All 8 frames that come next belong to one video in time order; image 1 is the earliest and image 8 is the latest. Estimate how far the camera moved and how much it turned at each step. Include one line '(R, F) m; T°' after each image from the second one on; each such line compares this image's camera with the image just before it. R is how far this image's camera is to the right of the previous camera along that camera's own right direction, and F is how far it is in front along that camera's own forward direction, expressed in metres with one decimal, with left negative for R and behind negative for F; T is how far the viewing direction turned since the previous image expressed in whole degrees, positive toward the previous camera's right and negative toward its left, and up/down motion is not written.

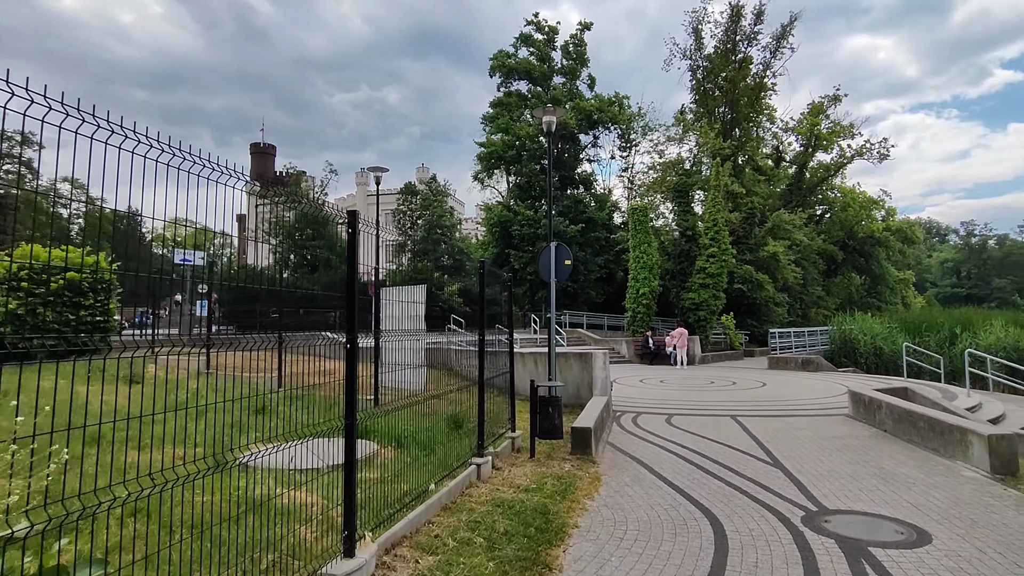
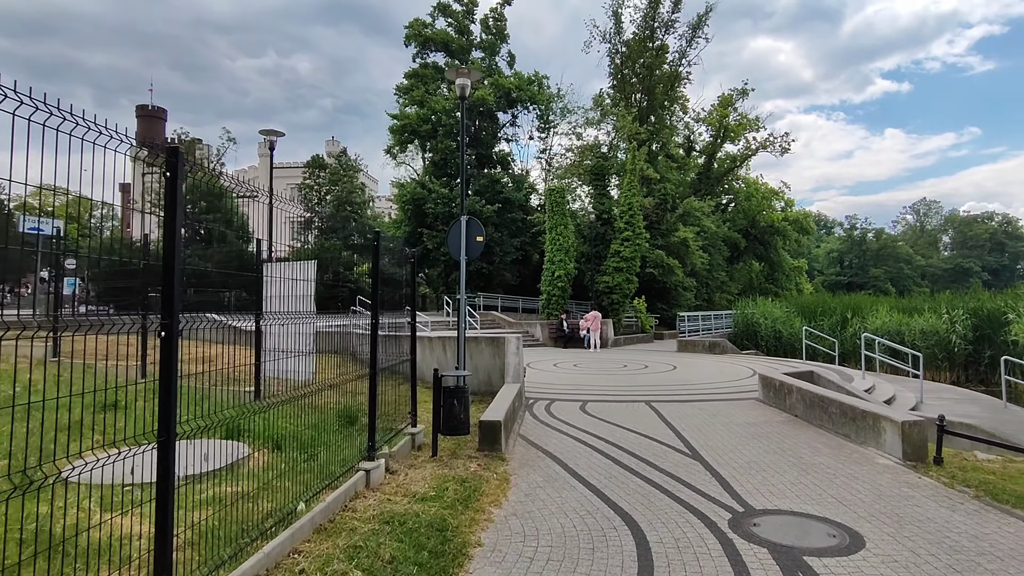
(+0.2, +0.9) m; +8°
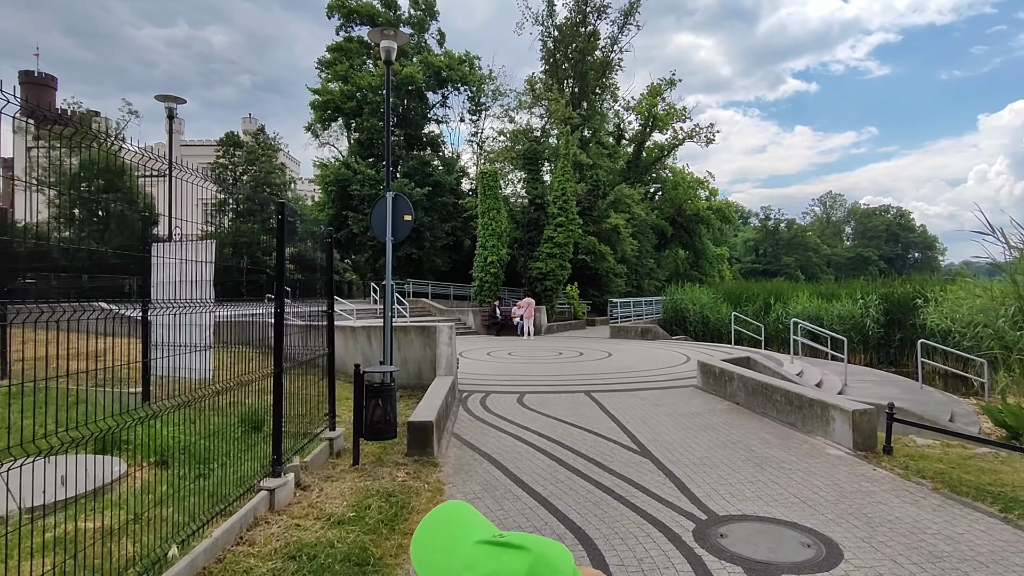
(0.0, +0.7) m; +7°
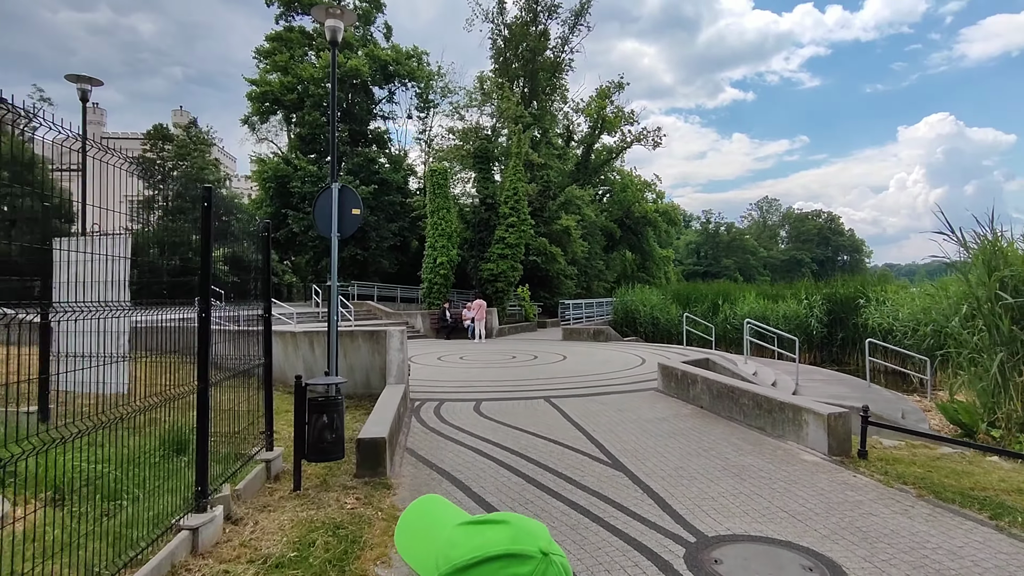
(-0.1, +0.5) m; +5°
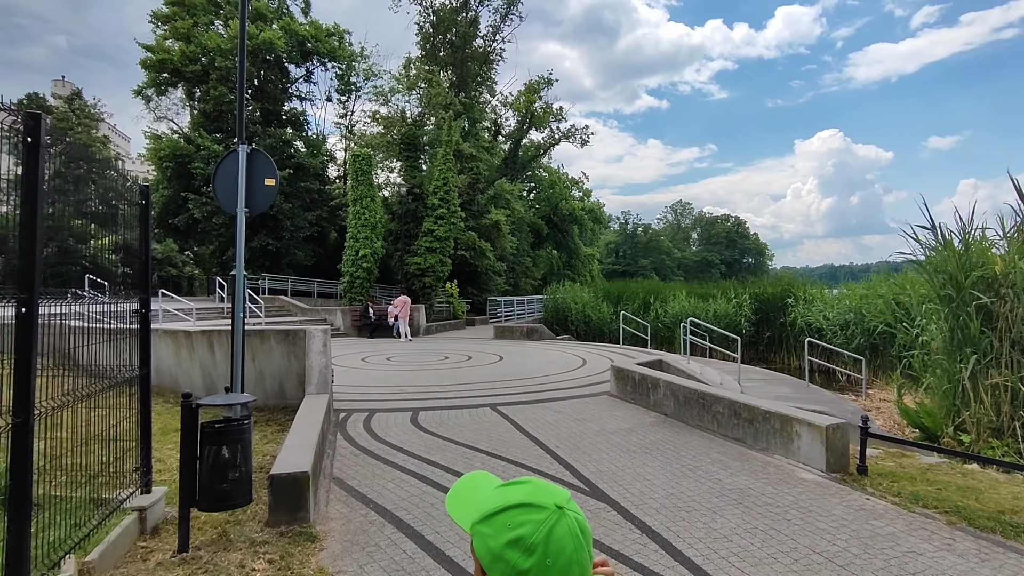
(-0.3, +1.1) m; +8°
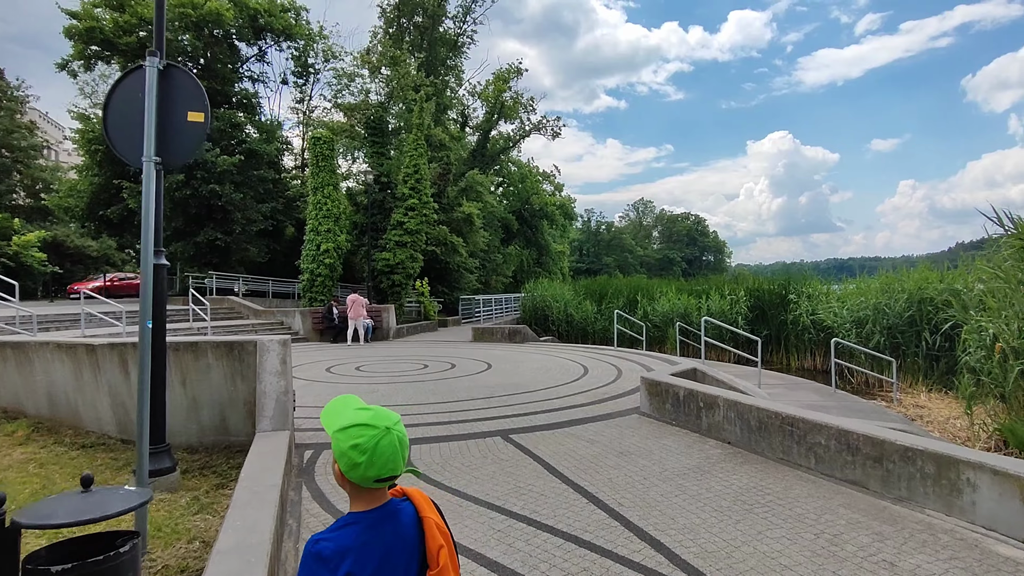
(-0.6, +1.8) m; +4°
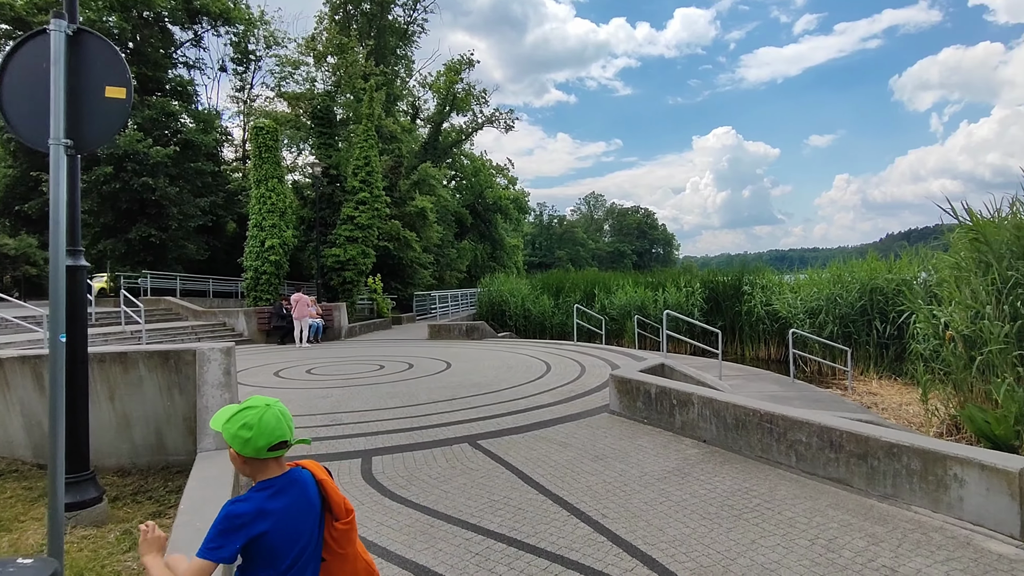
(-0.1, +0.4) m; +5°
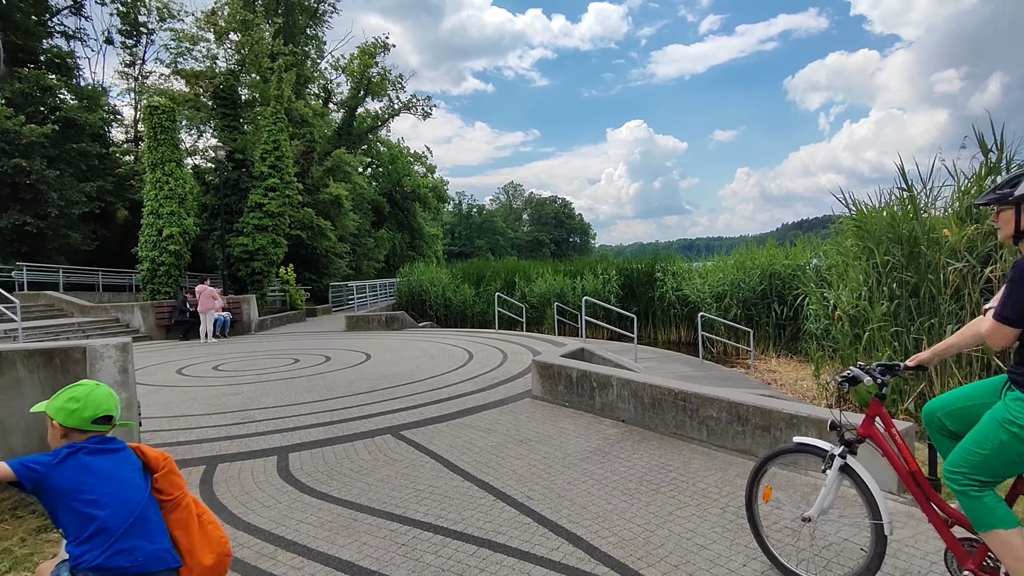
(0.0, 0.0) m; +8°
